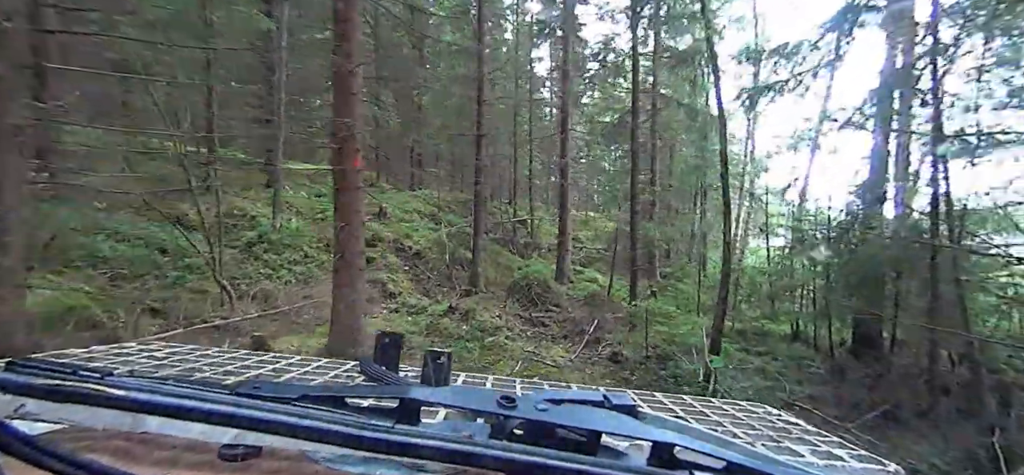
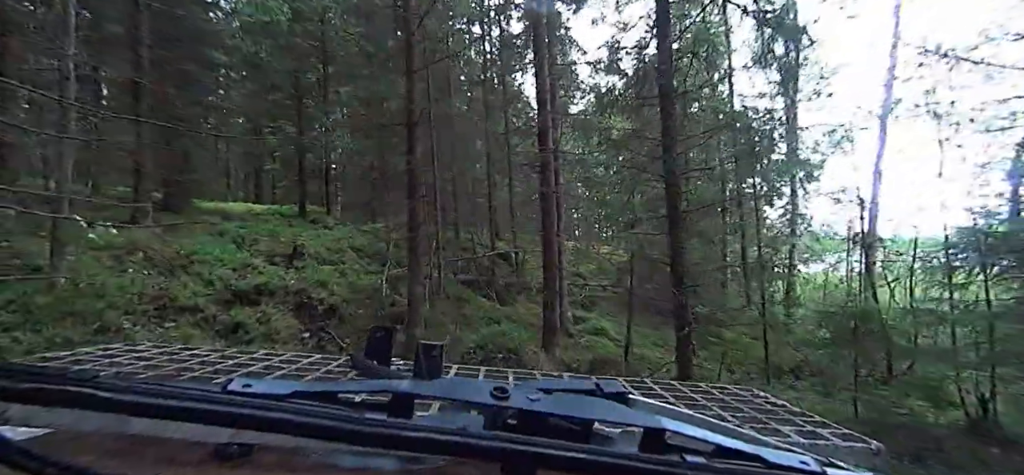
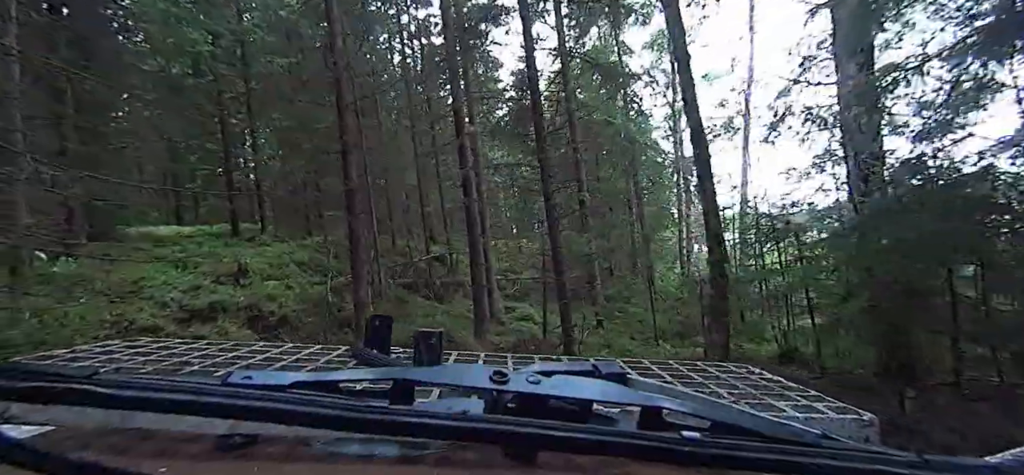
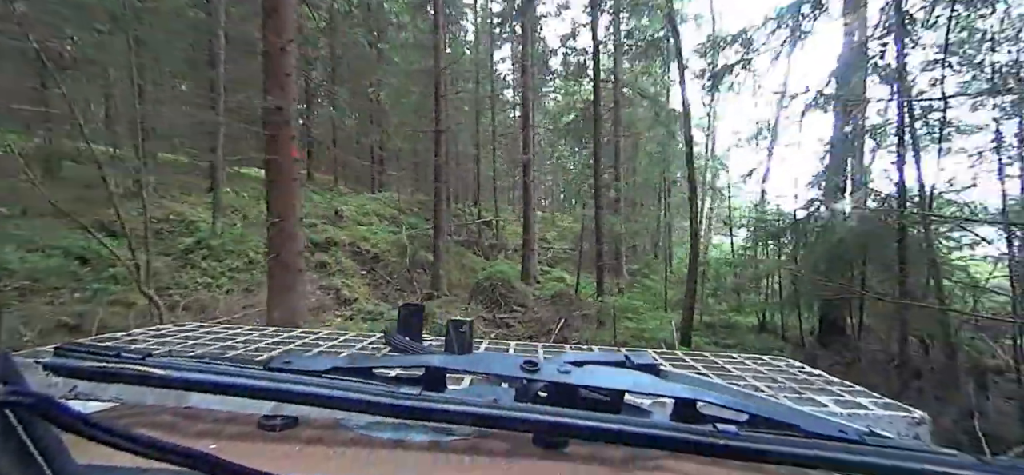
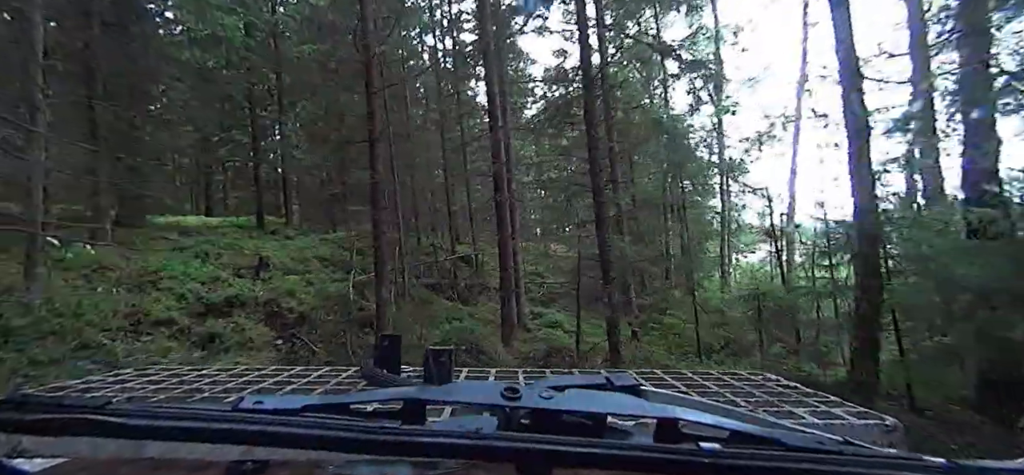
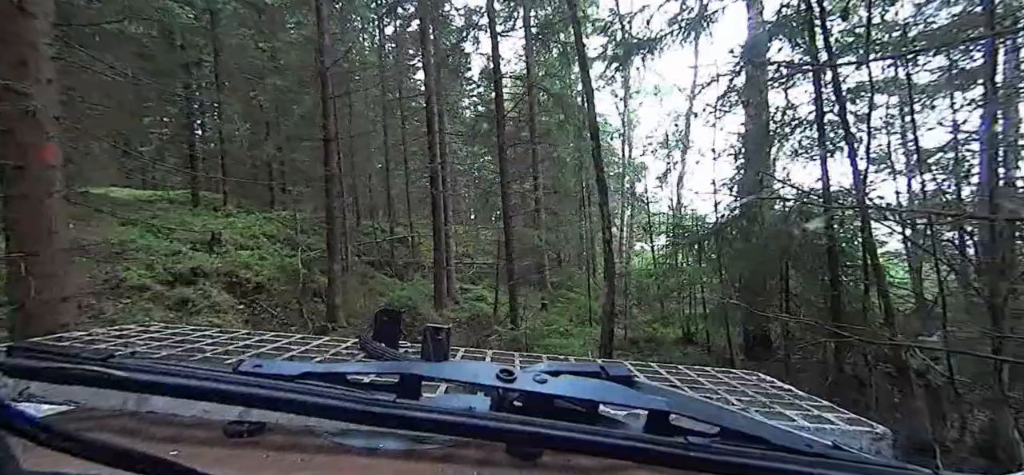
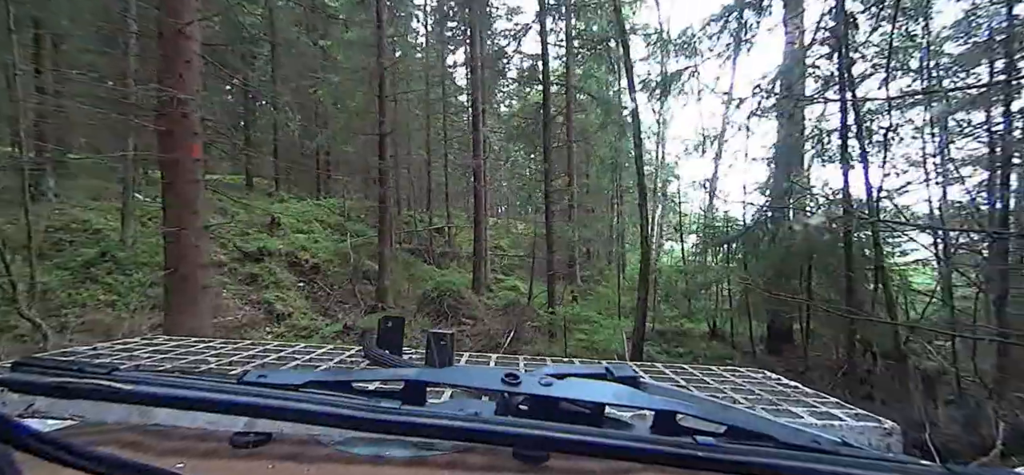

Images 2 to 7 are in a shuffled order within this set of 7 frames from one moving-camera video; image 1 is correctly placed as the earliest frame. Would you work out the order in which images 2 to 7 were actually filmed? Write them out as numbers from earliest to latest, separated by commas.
4, 7, 6, 3, 5, 2
